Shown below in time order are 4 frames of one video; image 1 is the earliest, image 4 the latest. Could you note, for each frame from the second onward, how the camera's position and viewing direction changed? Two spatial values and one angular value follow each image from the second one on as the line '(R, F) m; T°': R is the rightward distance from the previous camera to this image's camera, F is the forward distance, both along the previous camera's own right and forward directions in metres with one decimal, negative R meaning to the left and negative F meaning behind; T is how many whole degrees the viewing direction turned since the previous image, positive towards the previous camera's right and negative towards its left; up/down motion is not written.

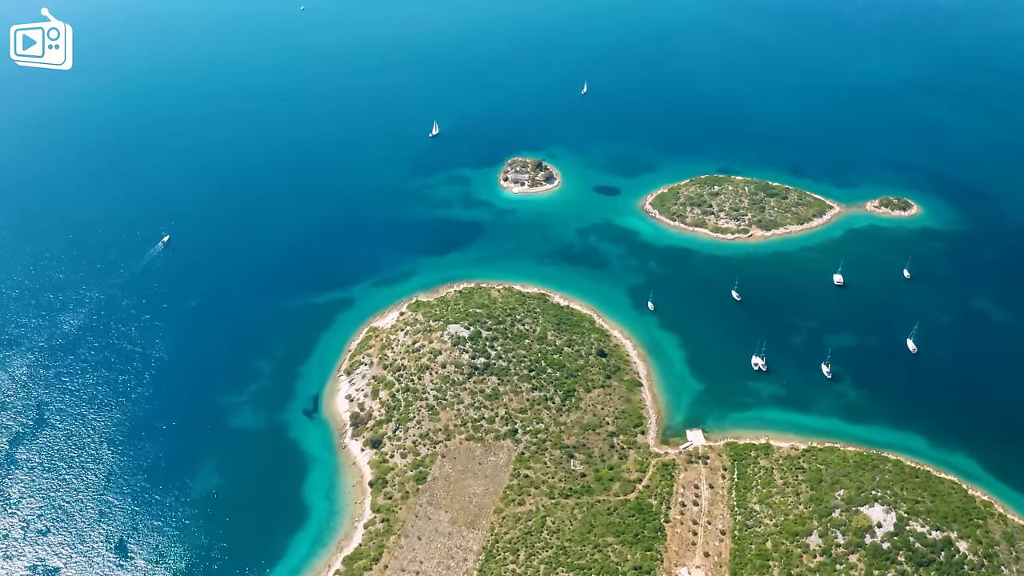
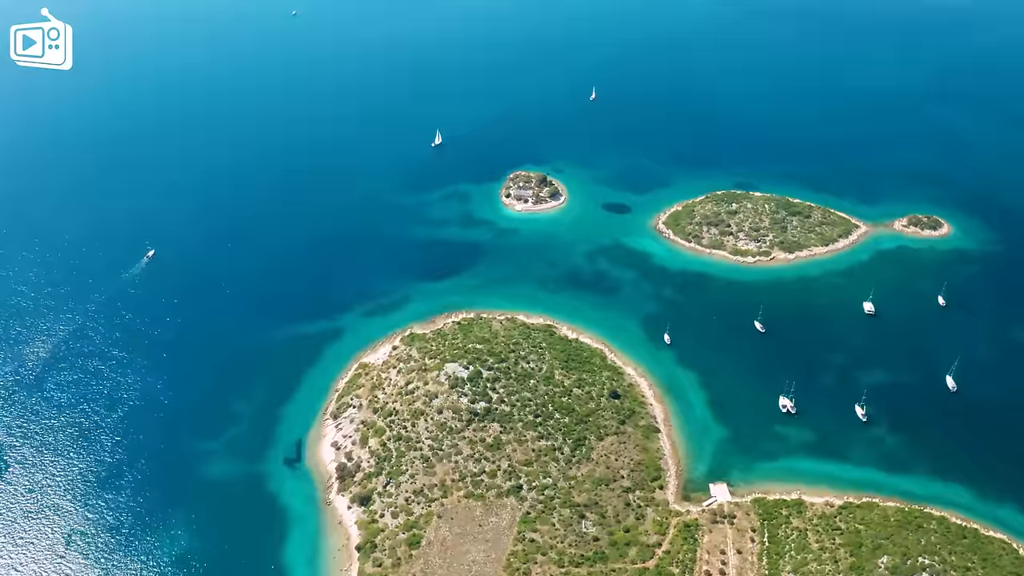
(-0.5, +10.4) m; 0°
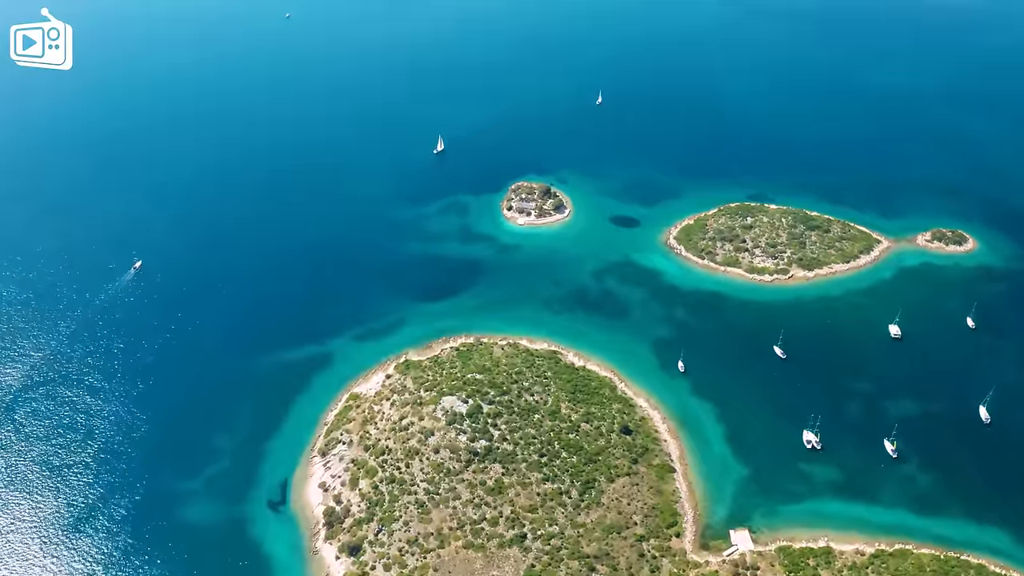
(-0.4, +7.7) m; 0°
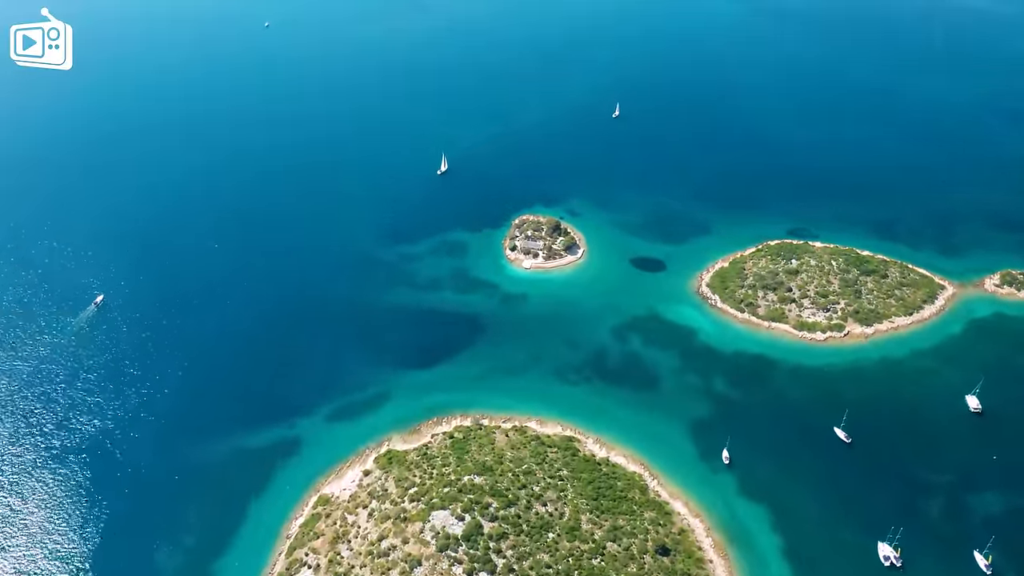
(-0.8, +18.8) m; 0°
